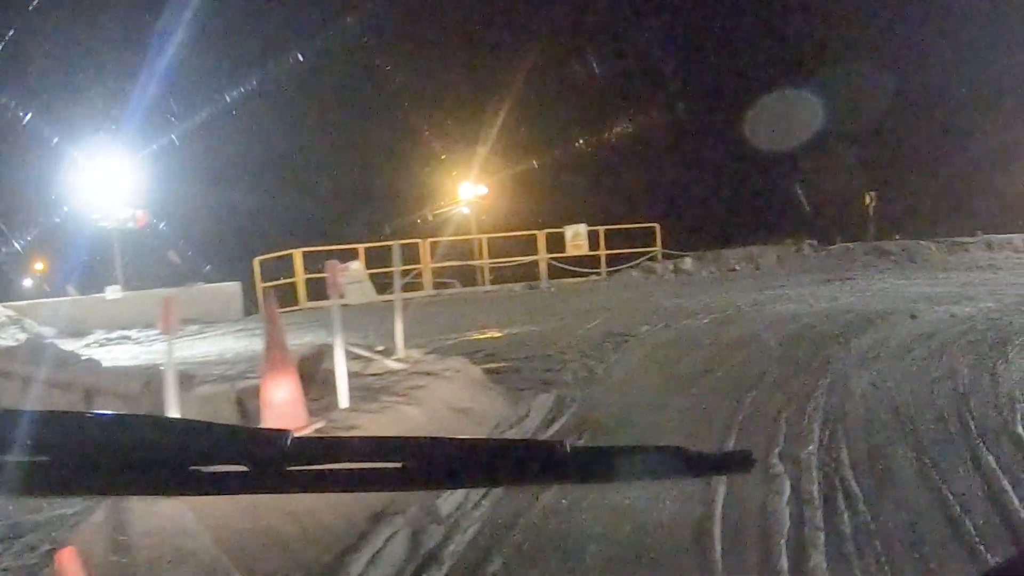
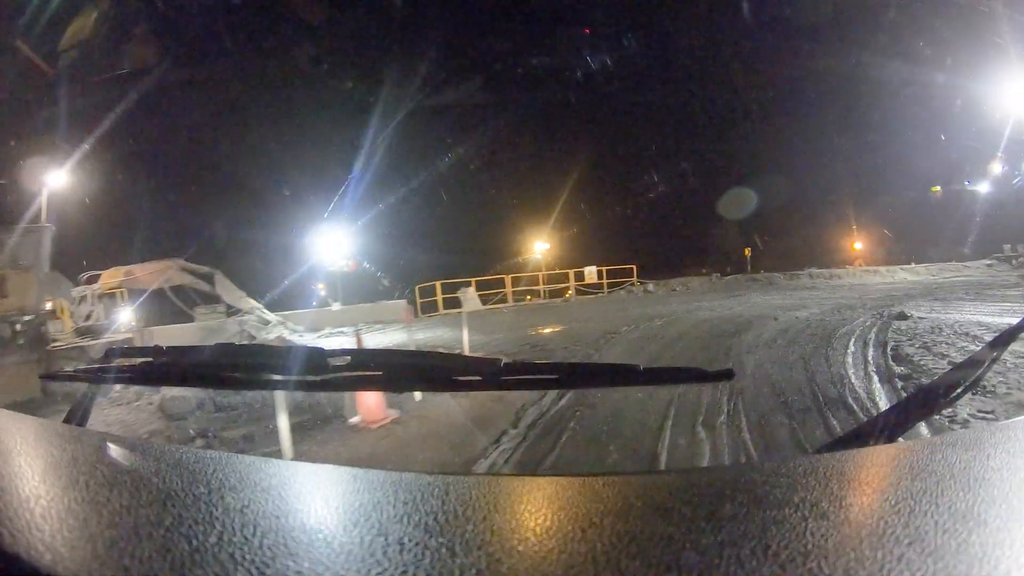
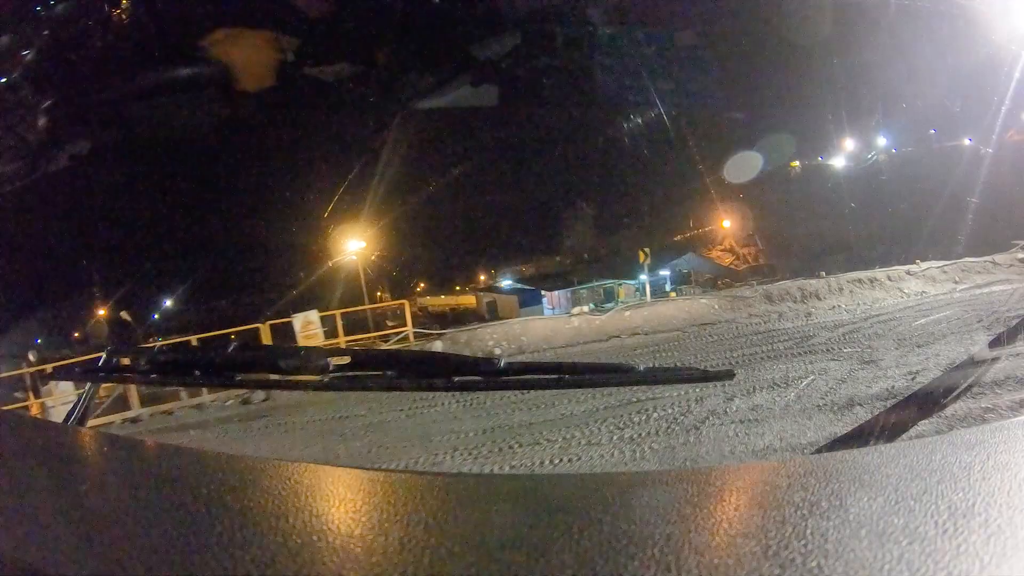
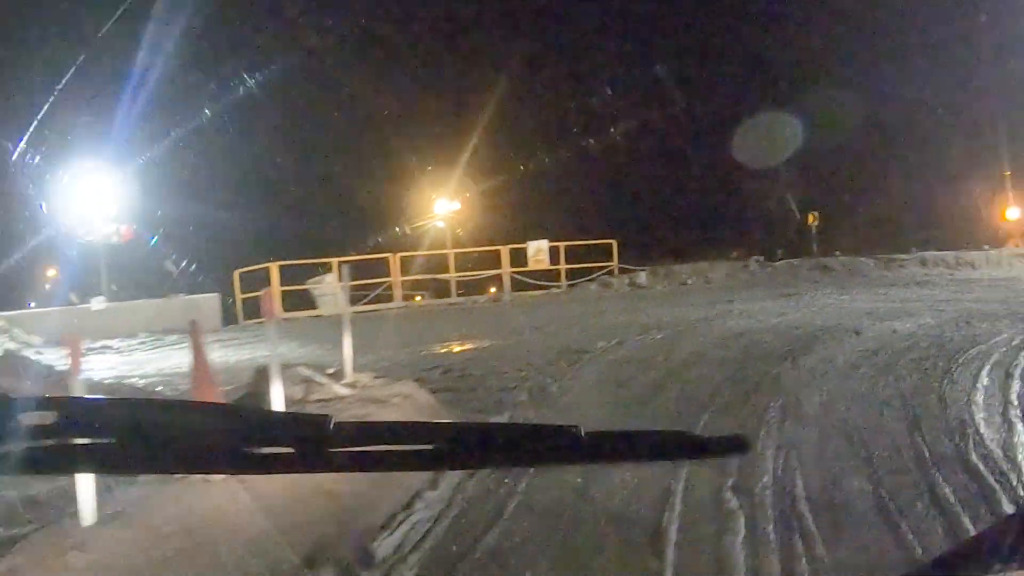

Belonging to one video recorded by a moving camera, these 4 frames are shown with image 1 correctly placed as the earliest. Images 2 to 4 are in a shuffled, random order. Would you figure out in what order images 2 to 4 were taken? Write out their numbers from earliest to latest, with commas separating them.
4, 2, 3
